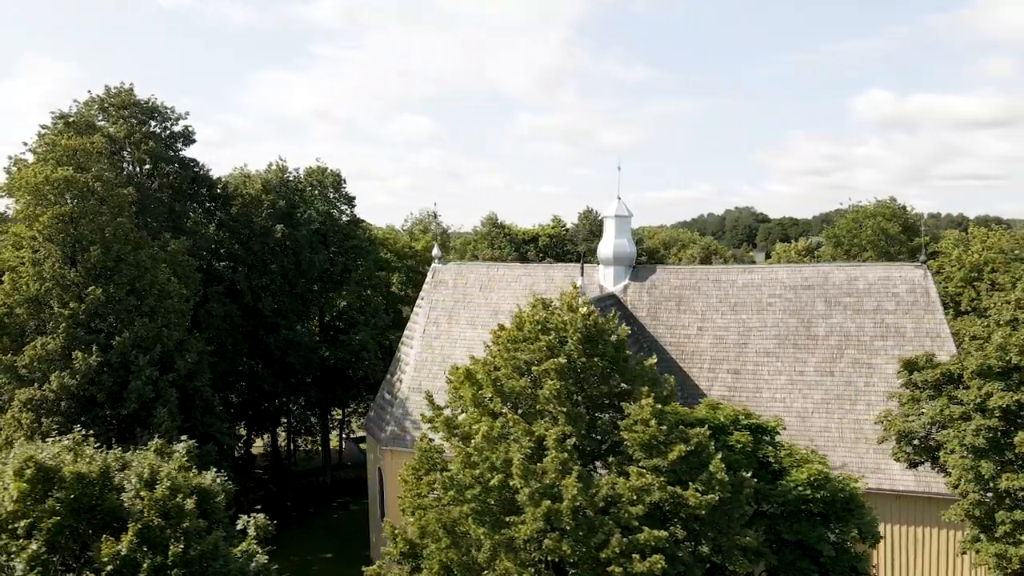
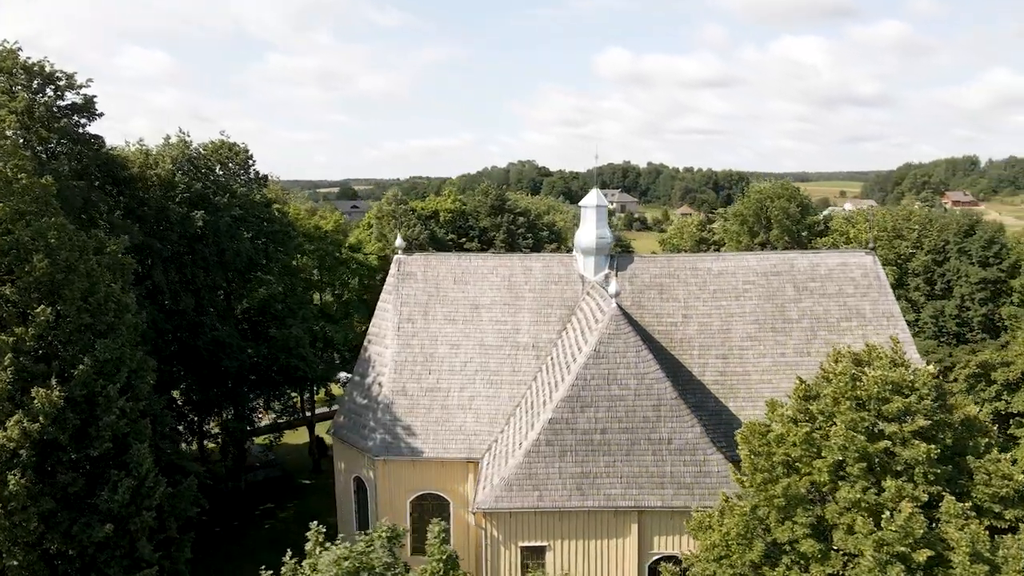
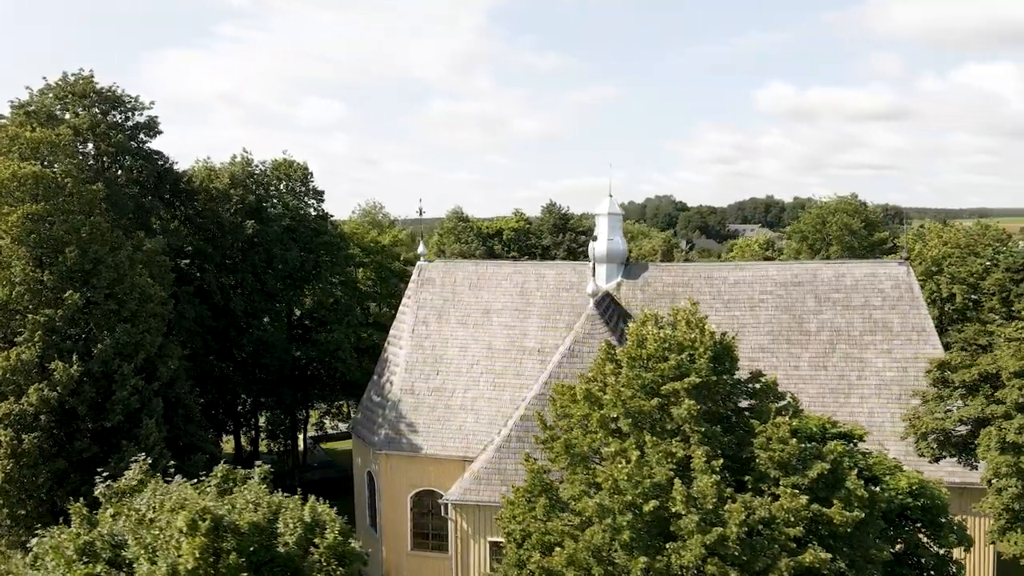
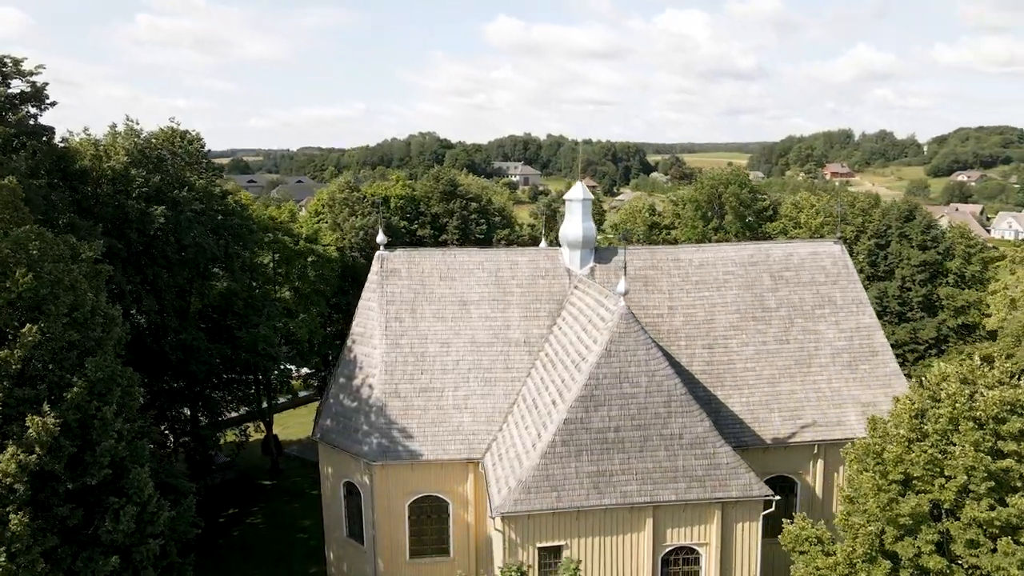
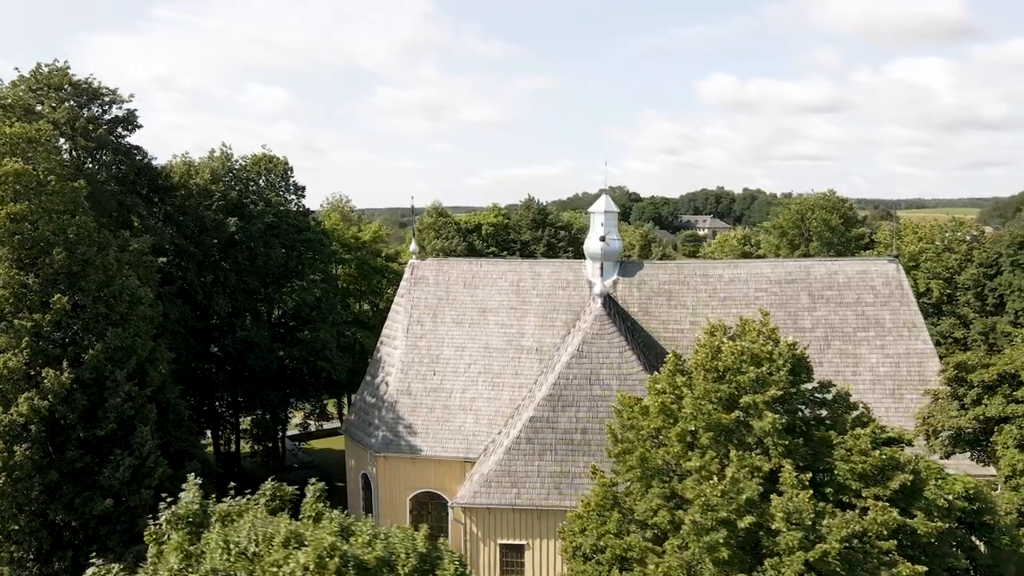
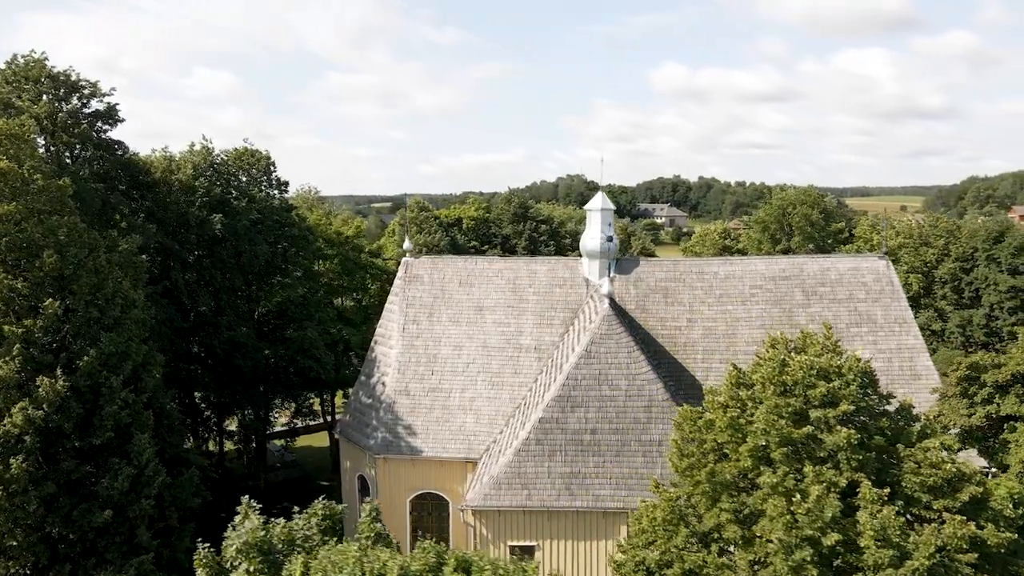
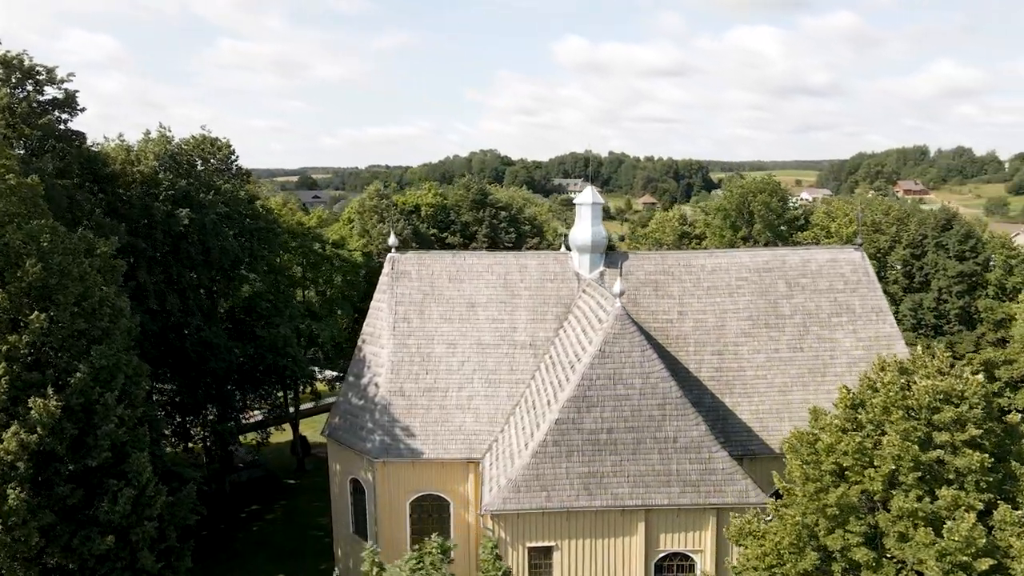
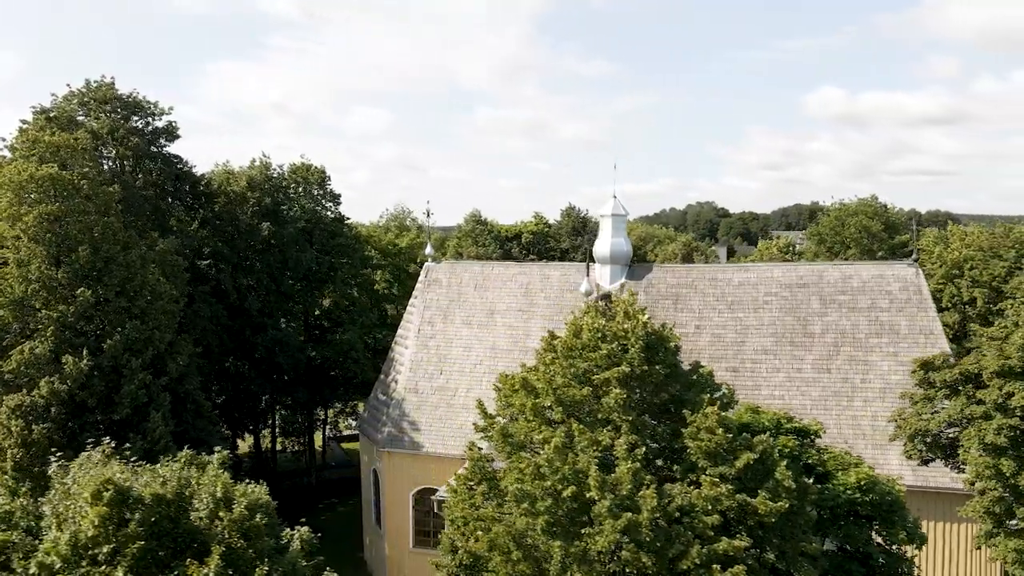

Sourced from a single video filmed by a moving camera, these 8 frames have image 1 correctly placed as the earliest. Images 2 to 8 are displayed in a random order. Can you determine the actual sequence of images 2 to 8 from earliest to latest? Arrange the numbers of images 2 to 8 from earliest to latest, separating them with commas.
8, 3, 5, 6, 2, 7, 4
